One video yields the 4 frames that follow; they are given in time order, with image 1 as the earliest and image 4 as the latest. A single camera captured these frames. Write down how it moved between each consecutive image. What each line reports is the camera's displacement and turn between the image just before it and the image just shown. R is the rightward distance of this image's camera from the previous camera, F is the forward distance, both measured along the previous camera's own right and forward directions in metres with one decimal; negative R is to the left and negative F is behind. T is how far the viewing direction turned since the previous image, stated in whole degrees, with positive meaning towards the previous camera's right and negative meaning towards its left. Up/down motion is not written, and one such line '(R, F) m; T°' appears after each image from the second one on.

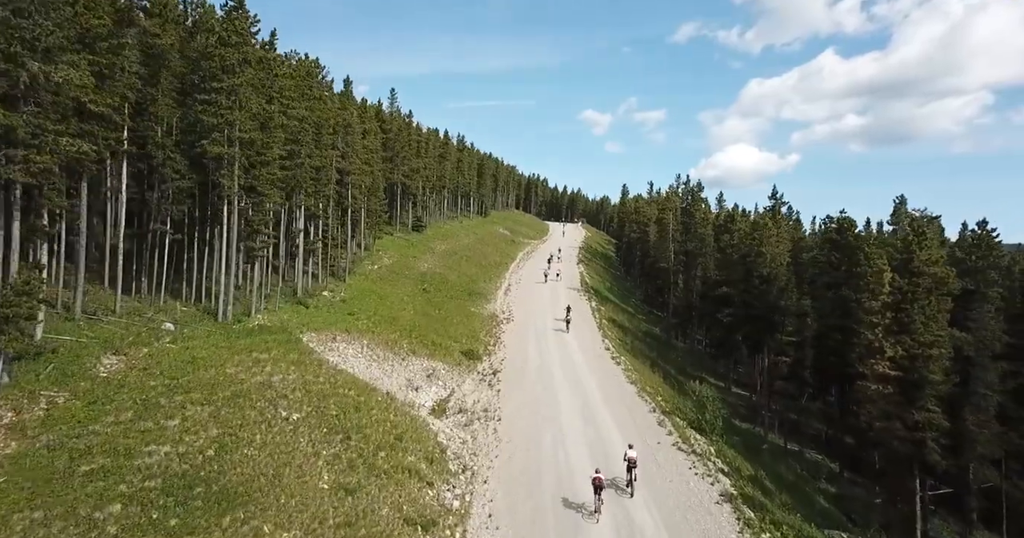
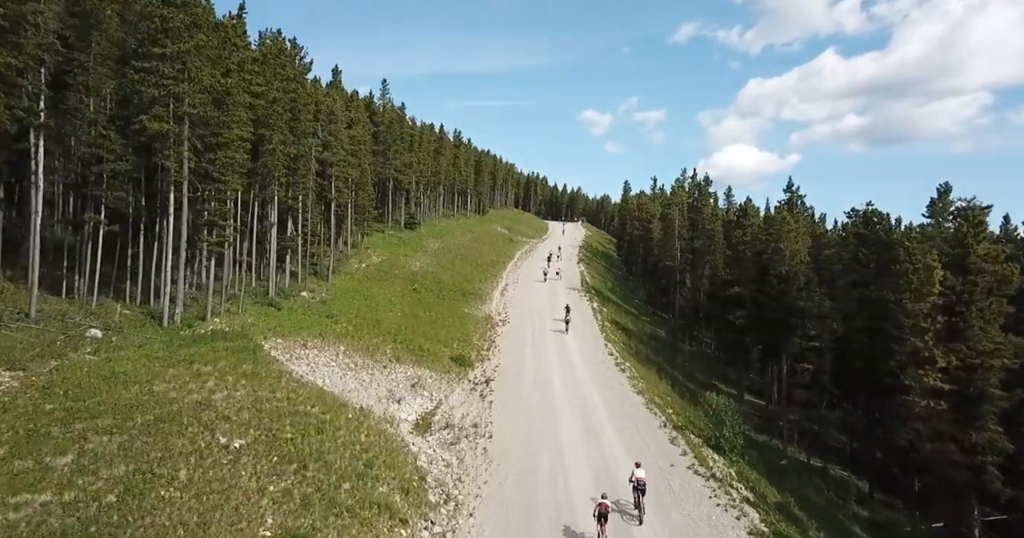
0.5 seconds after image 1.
(+0.3, +3.7) m; 0°
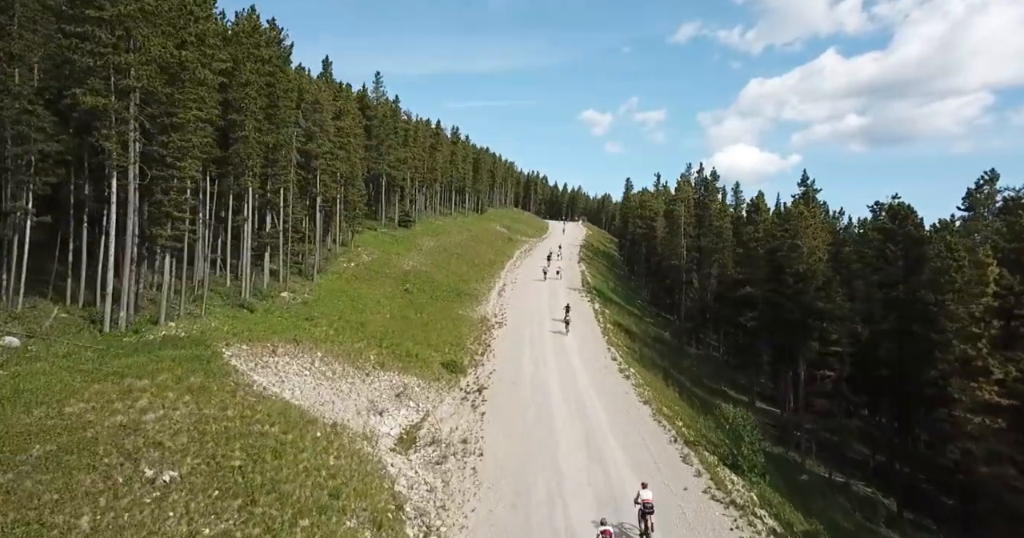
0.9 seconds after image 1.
(+0.3, +3.0) m; 0°
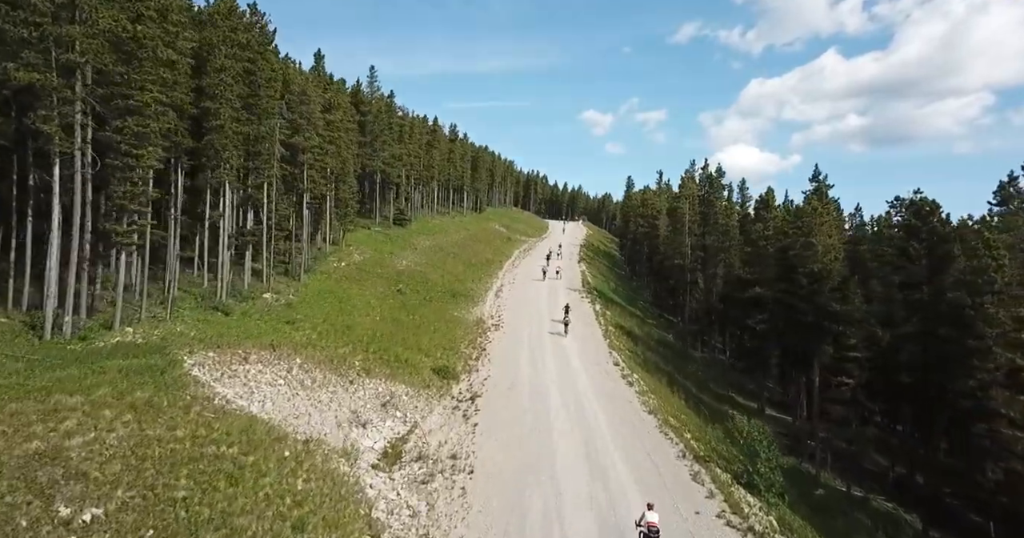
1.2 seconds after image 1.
(+0.3, +2.3) m; 0°
